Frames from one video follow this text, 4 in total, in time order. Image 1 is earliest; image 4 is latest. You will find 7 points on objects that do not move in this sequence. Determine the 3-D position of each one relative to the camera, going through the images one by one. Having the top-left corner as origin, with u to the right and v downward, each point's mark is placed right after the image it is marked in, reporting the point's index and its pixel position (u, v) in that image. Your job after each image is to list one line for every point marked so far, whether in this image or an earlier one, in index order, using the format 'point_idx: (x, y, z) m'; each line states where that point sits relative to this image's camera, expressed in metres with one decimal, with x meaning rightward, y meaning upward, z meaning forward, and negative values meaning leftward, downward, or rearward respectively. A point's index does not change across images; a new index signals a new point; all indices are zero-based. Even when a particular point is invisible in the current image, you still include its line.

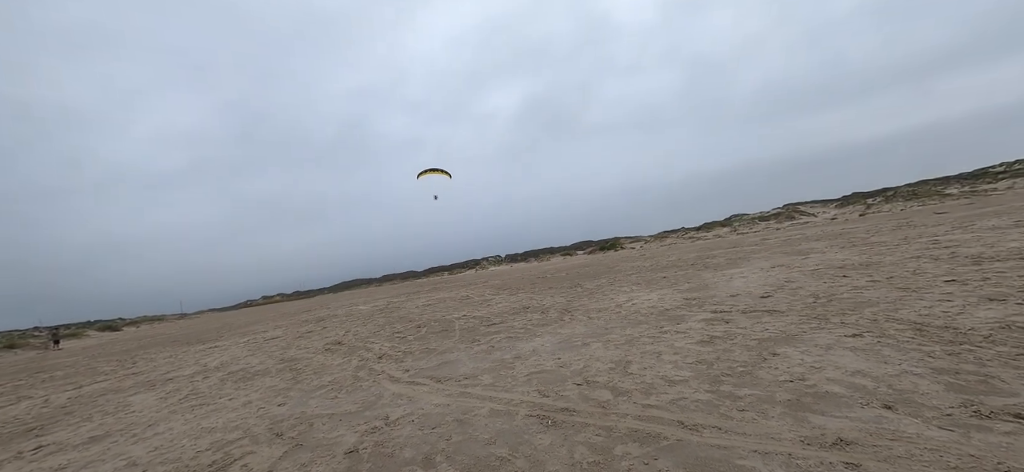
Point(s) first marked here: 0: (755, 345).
0: (+3.2, -1.4, +5.1) m
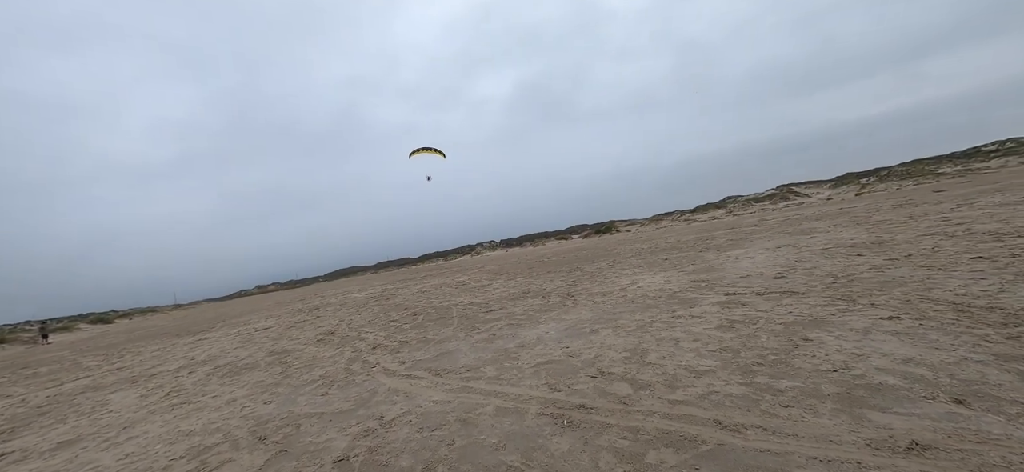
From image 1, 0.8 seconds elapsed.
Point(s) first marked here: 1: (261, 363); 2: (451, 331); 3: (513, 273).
0: (+3.2, -1.1, +4.7) m
1: (-5.6, -2.8, +8.6) m
2: (-1.3, -2.0, +8.1) m
3: (0.0, -1.7, +17.8) m
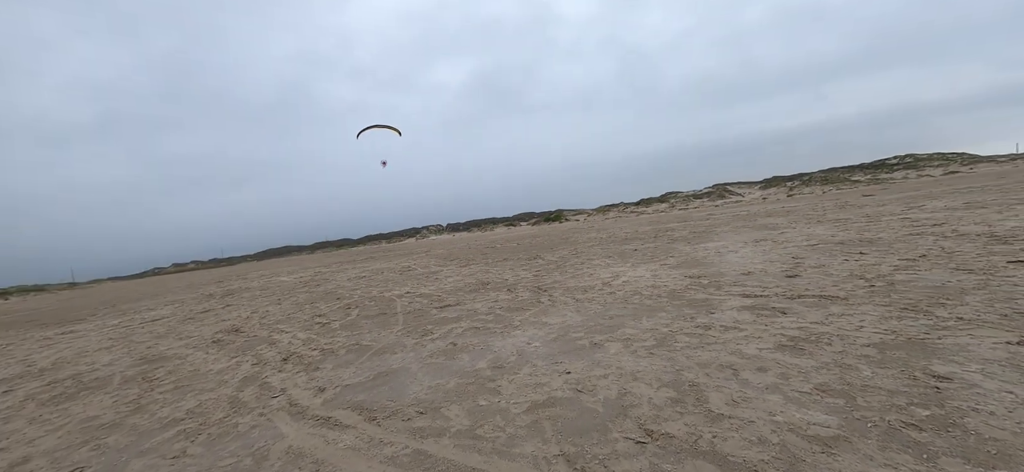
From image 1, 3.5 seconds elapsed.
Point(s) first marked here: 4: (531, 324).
0: (+3.1, -1.0, +3.3) m
1: (-6.2, -2.2, +6.1) m
2: (-1.9, -1.6, +6.1) m
3: (-1.8, -1.0, +15.9) m
4: (+0.3, -1.3, +5.8) m
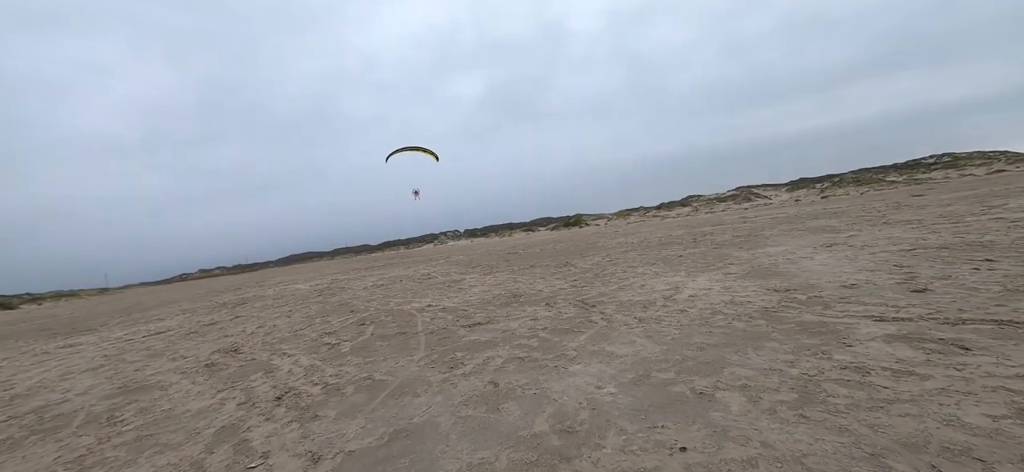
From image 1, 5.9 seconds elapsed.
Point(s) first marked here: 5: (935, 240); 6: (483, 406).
0: (+3.7, -1.0, +1.9) m
1: (-5.6, -2.3, +5.0) m
2: (-1.2, -1.6, +4.9) m
3: (-0.8, -1.2, +14.6) m
4: (+0.9, -1.4, +4.4) m
5: (+9.9, -0.1, +9.1) m
6: (-0.3, -1.5, +3.5) m
